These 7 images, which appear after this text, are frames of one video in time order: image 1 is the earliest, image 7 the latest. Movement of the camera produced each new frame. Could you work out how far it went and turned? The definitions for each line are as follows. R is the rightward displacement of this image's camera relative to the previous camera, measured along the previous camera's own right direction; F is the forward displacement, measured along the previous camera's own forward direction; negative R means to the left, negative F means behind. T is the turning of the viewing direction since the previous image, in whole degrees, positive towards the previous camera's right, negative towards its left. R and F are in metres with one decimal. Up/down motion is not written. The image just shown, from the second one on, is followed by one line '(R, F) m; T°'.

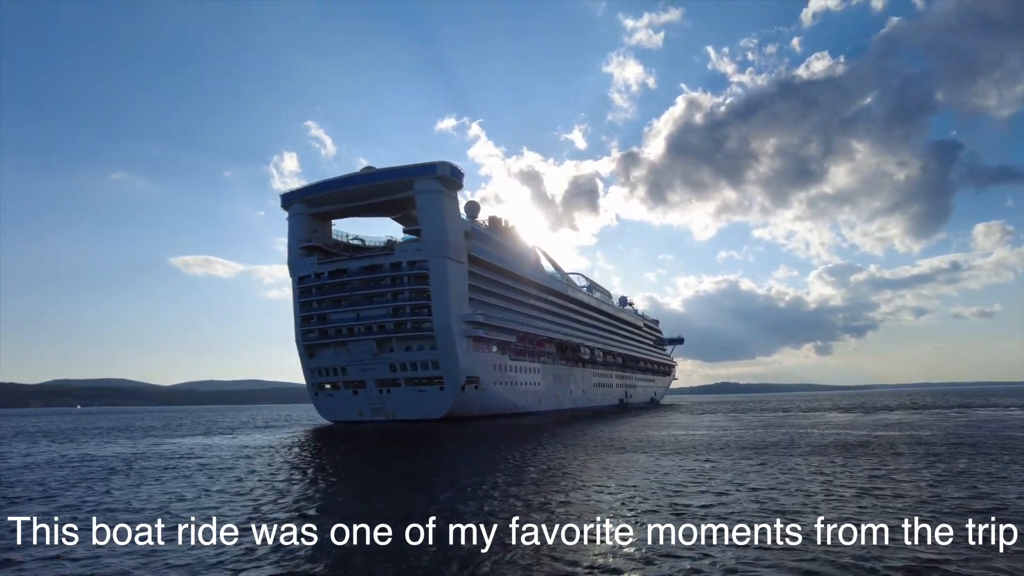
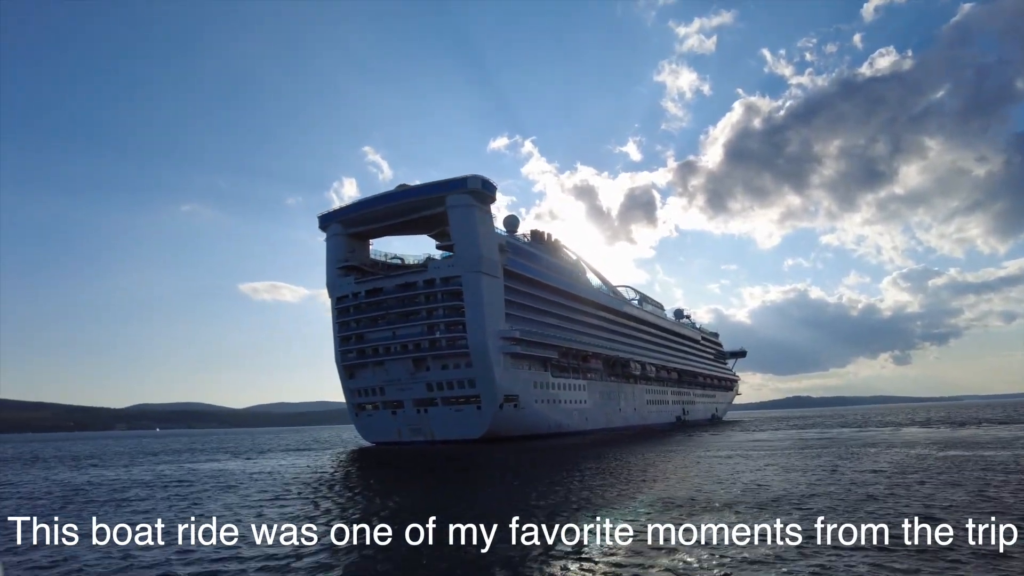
(+1.3, +1.3) m; -6°
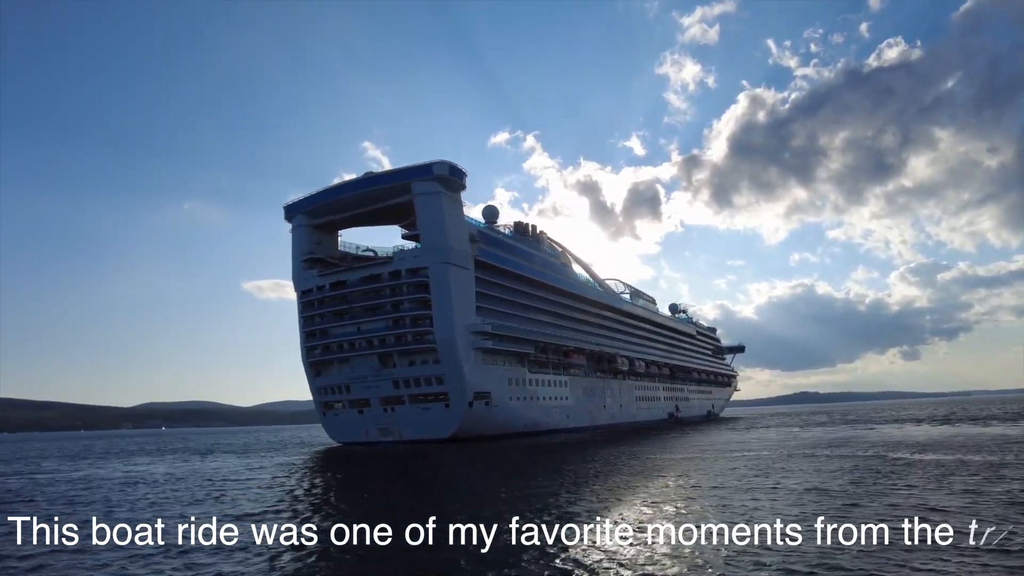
(+2.2, +1.9) m; -1°
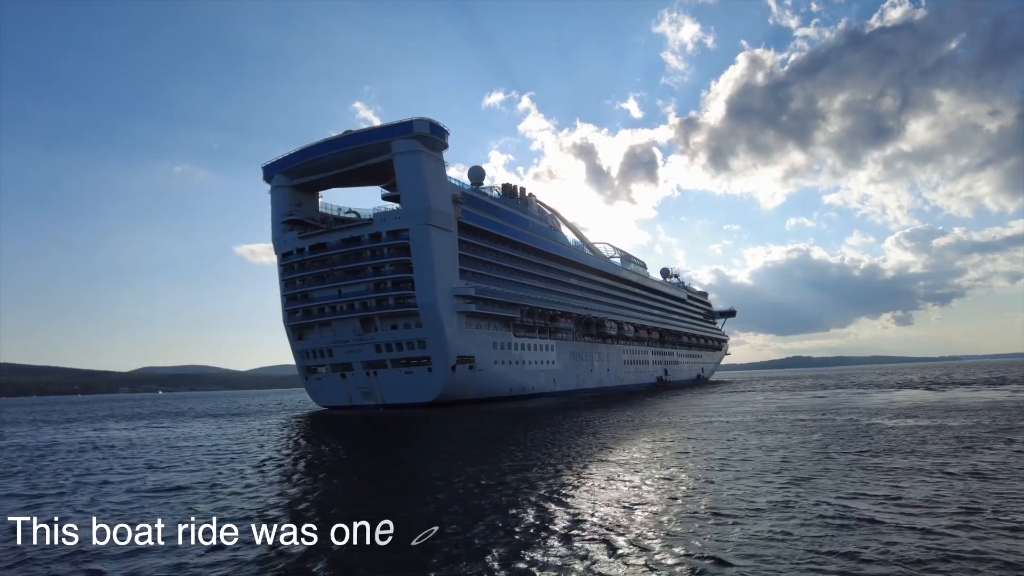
(+0.7, +0.7) m; 0°
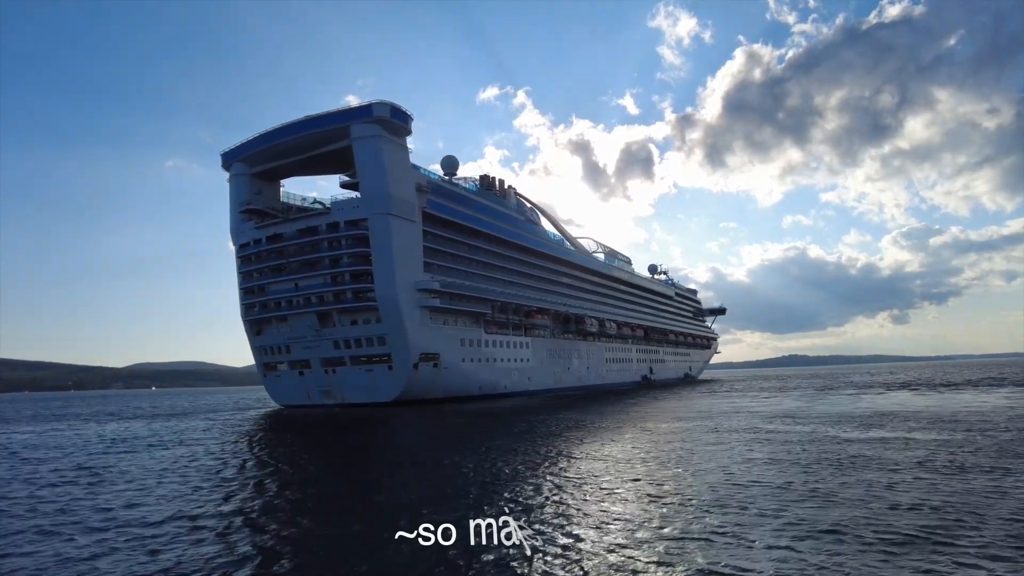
(+1.7, +1.7) m; 0°
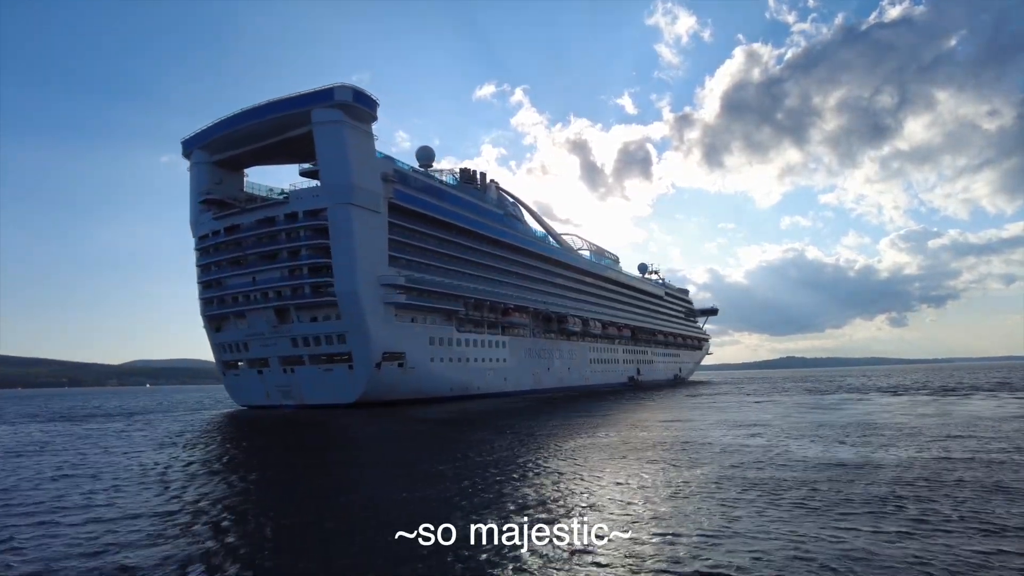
(+1.5, +1.7) m; 0°
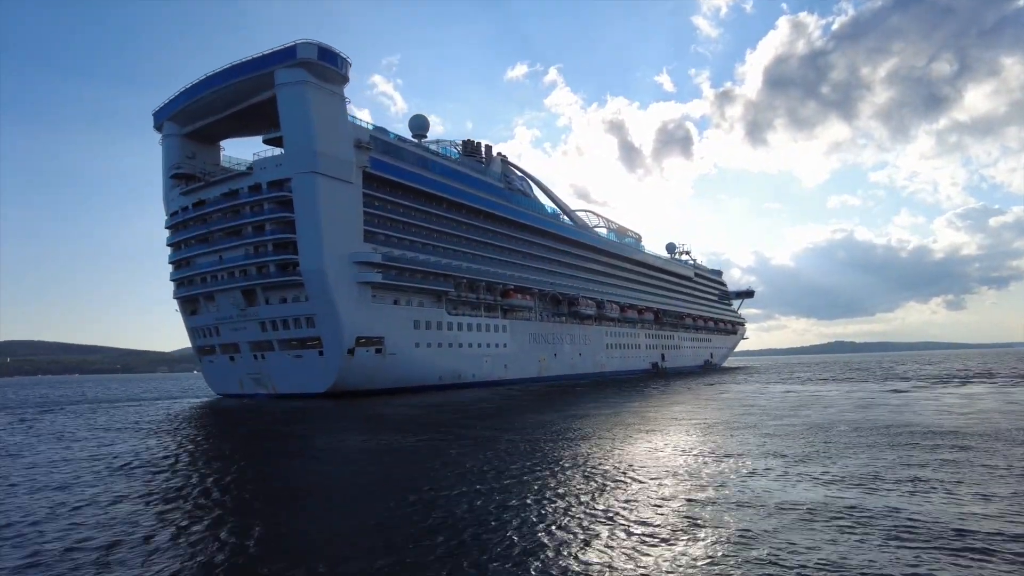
(+2.4, +3.4) m; -4°
